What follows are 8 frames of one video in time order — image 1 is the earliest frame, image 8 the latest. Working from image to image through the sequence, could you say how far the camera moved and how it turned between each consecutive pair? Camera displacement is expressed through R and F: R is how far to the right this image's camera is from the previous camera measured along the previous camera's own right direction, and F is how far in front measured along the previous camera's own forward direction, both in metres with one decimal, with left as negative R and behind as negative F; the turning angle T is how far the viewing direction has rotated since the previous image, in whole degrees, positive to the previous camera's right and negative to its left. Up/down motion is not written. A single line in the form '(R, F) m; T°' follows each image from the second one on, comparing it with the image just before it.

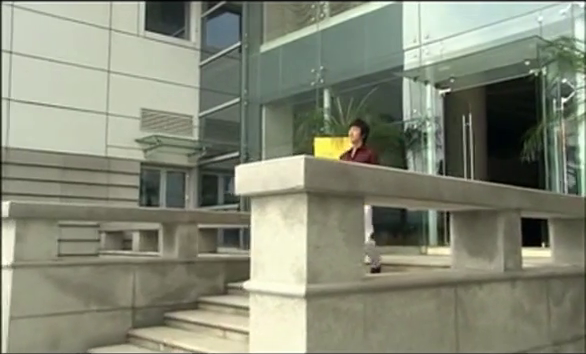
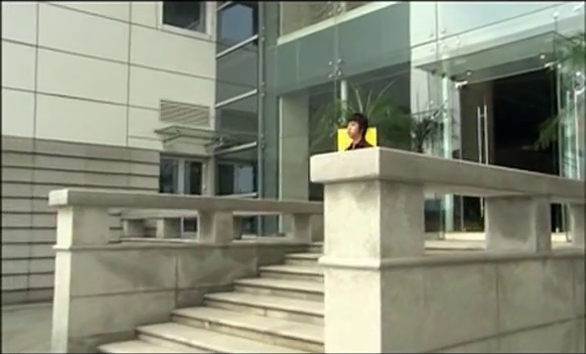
(-0.4, -0.4) m; 0°
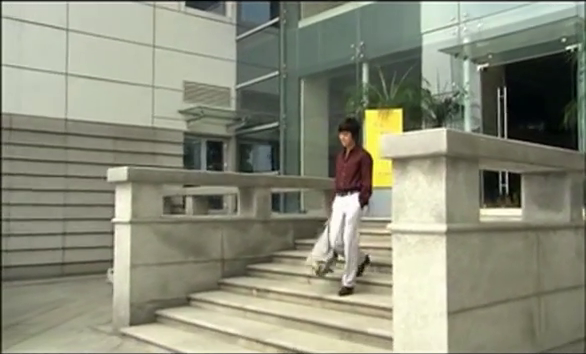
(-0.5, -0.5) m; 0°
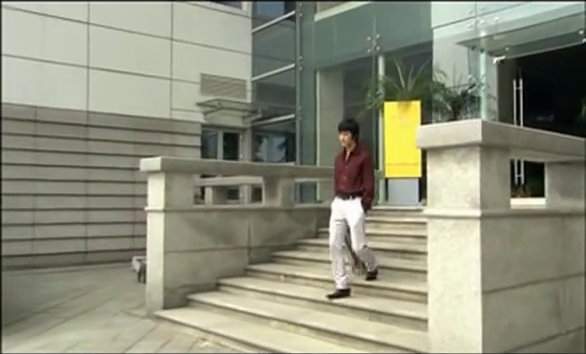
(-0.3, -0.2) m; -1°
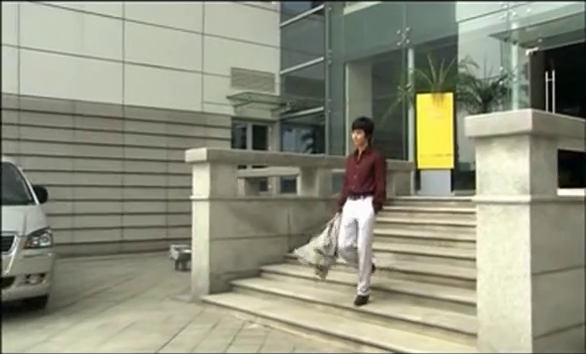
(-0.3, -0.2) m; -2°
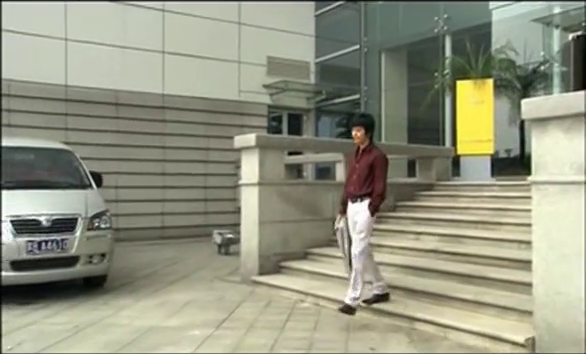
(-0.3, -0.2) m; -3°
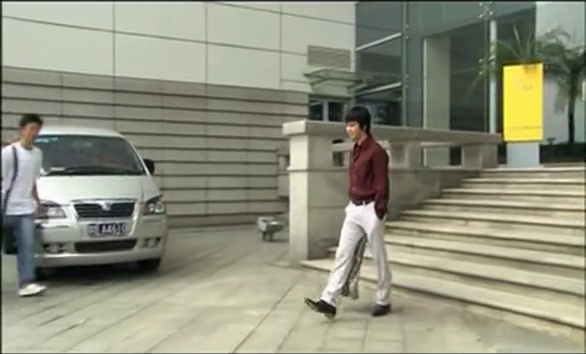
(-0.2, -0.1) m; -3°
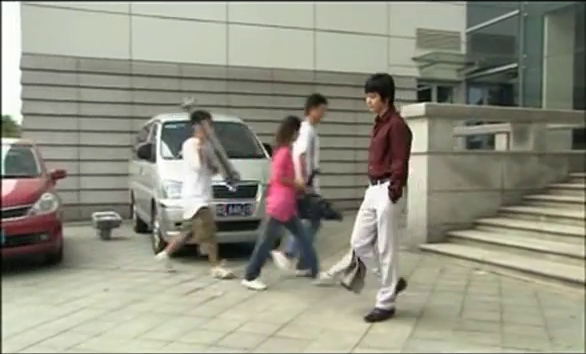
(-0.3, -0.1) m; -10°
